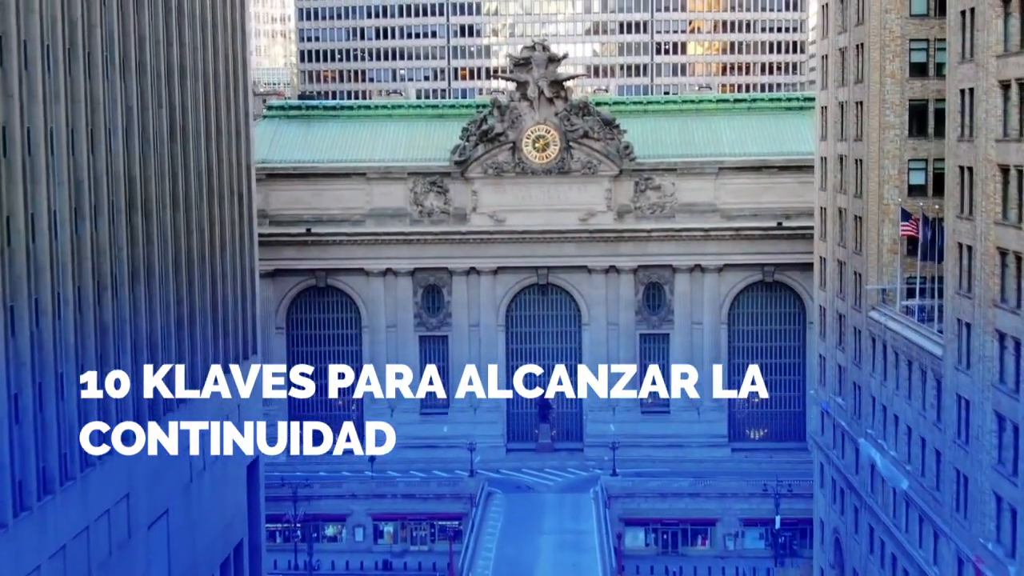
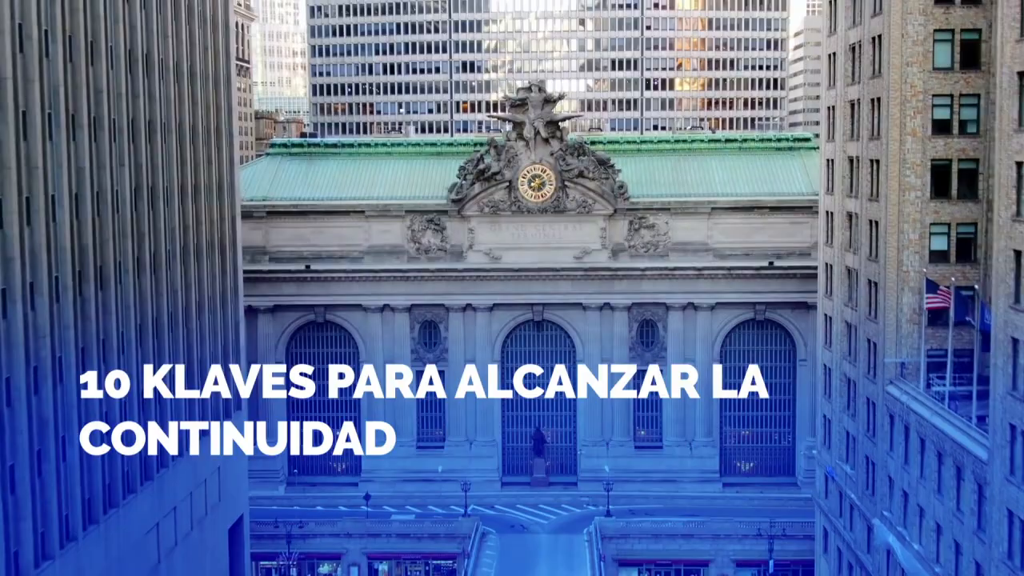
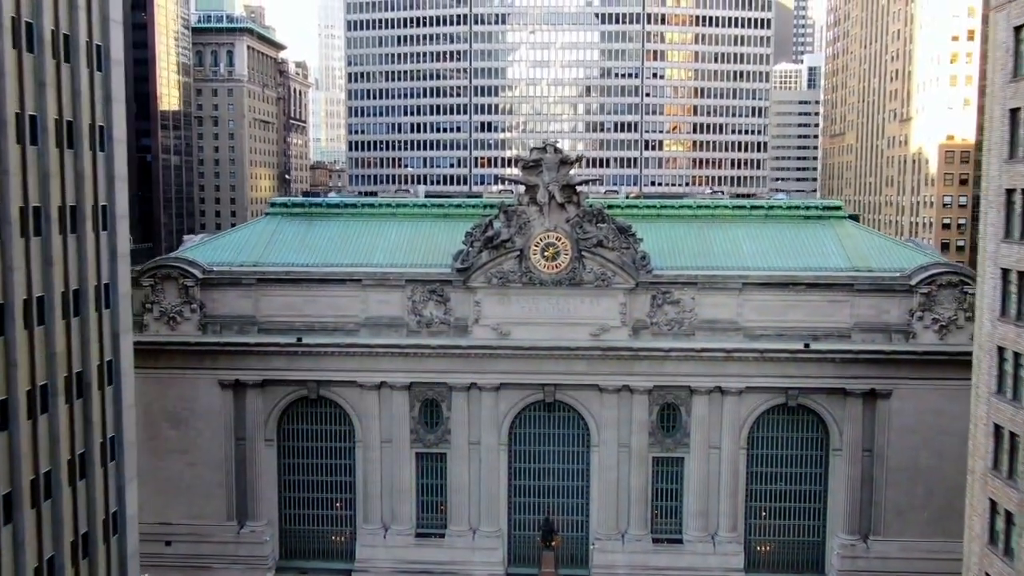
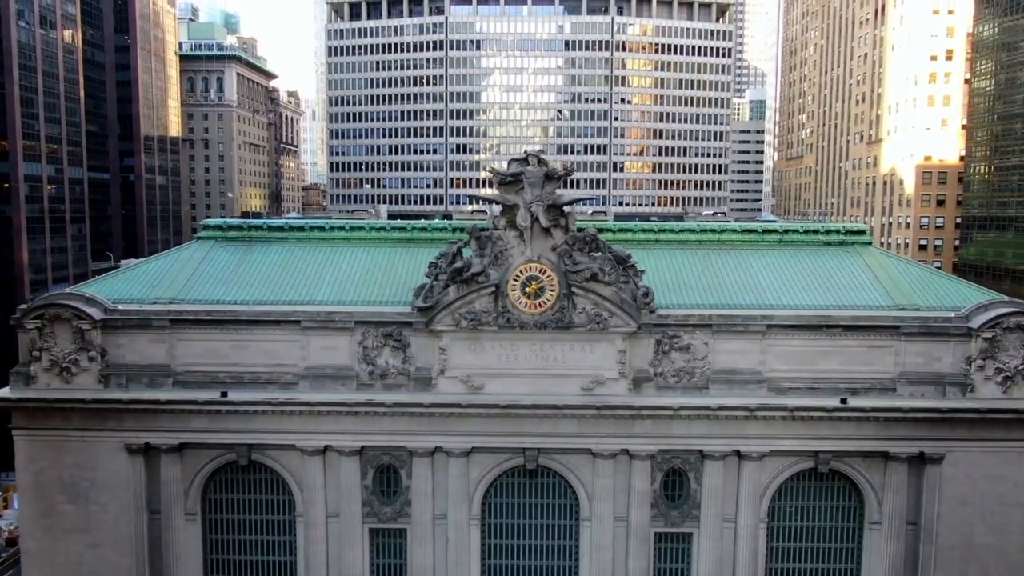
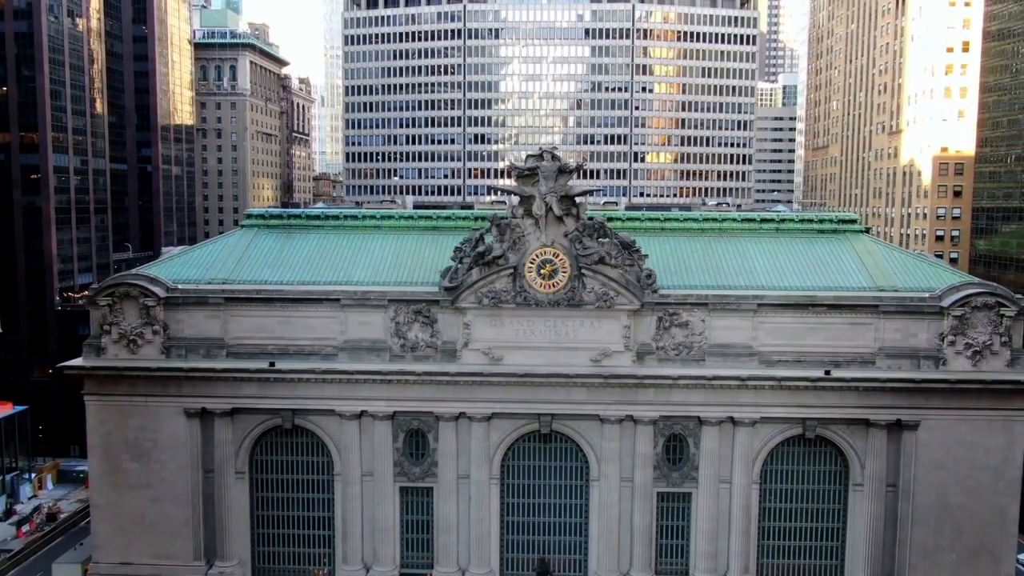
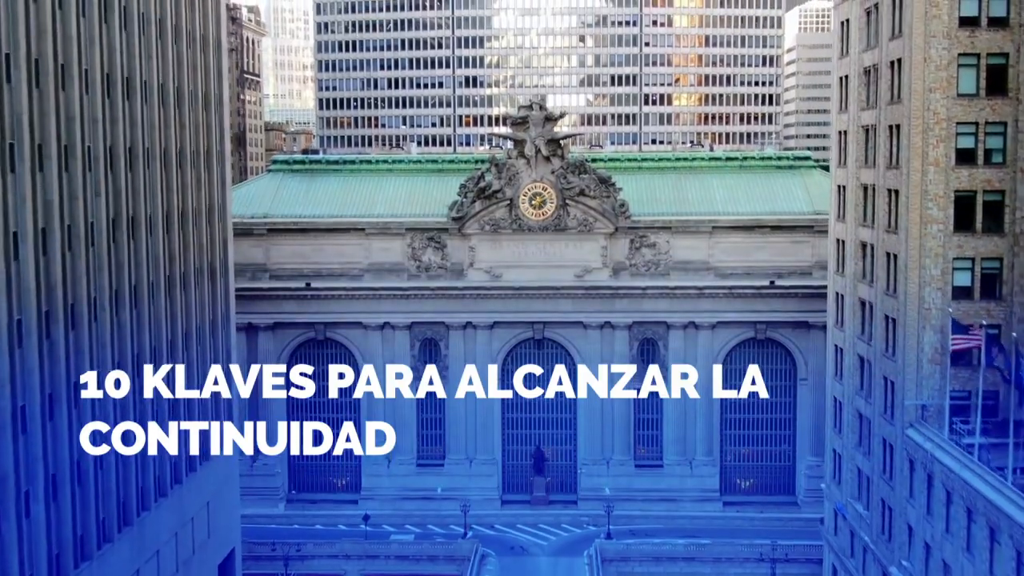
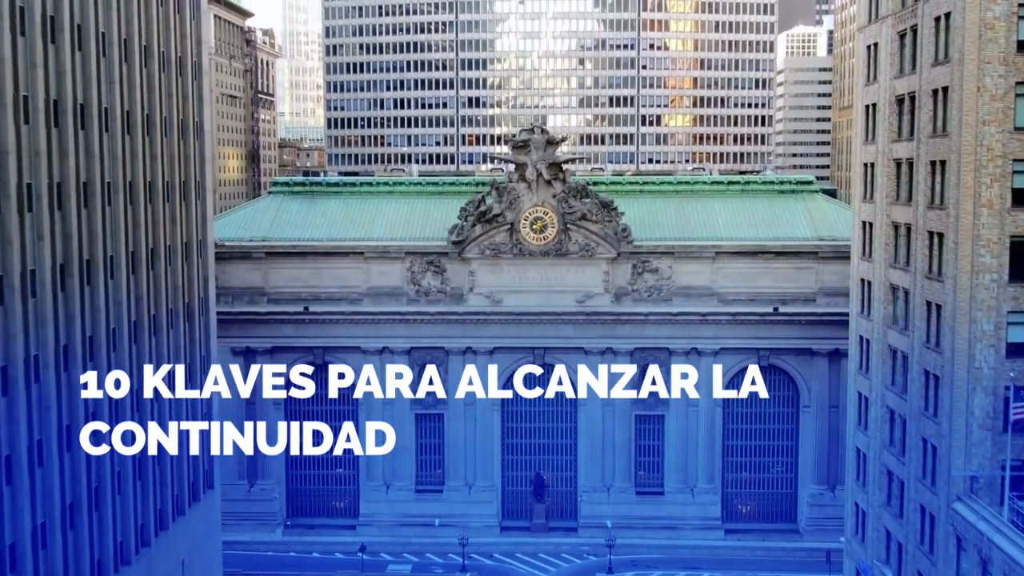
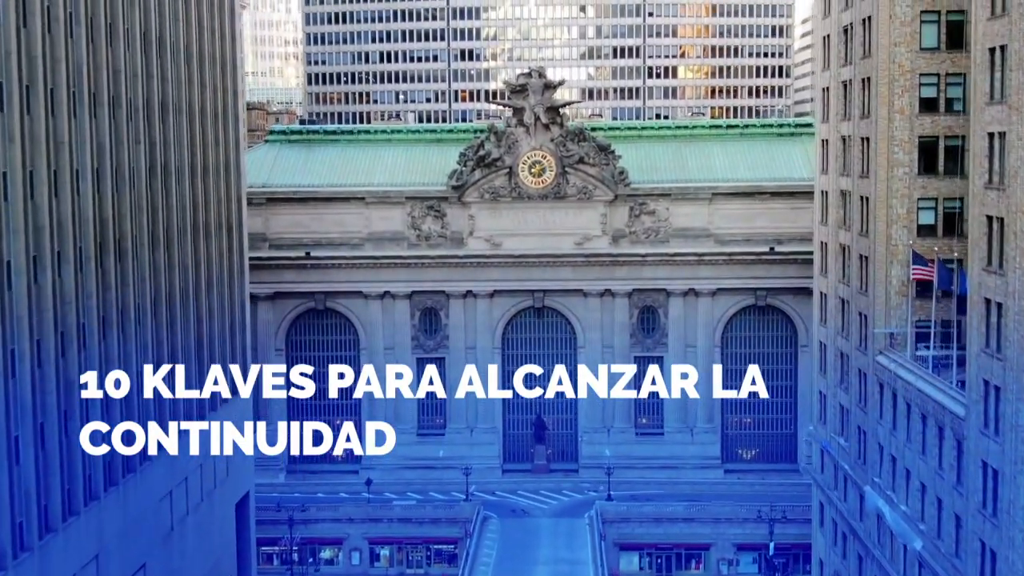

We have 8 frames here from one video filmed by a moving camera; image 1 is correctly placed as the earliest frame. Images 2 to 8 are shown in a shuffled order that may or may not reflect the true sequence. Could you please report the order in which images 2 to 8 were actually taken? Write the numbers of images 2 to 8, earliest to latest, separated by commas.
8, 2, 6, 7, 3, 5, 4
